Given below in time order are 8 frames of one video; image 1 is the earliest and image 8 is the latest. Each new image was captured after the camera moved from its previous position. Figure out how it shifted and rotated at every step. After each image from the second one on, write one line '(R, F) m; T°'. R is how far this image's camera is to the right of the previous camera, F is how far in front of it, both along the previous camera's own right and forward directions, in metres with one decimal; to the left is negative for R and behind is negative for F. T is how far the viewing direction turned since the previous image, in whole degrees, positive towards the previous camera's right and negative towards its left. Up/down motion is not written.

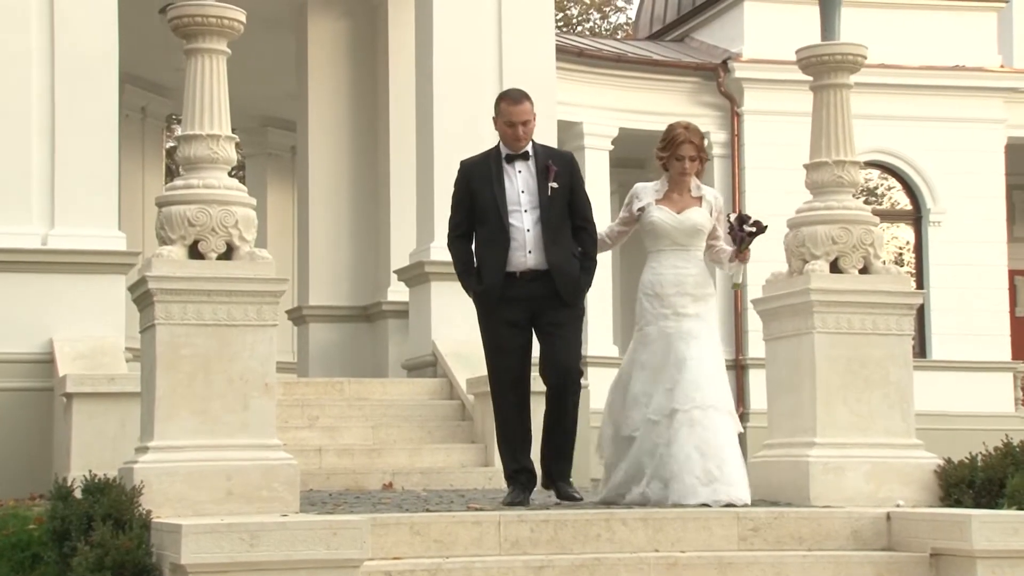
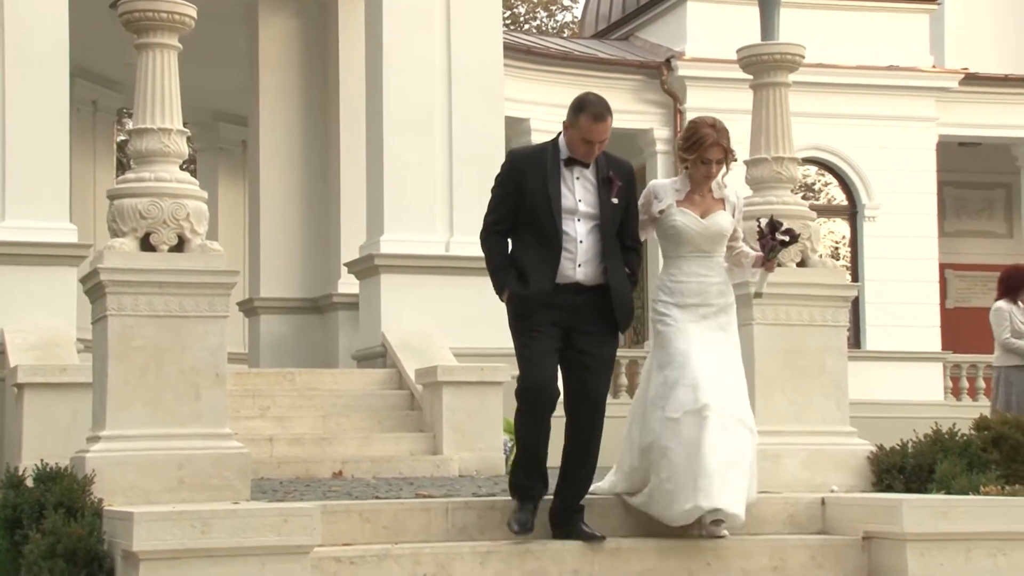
(+0.1, -0.2) m; +2°
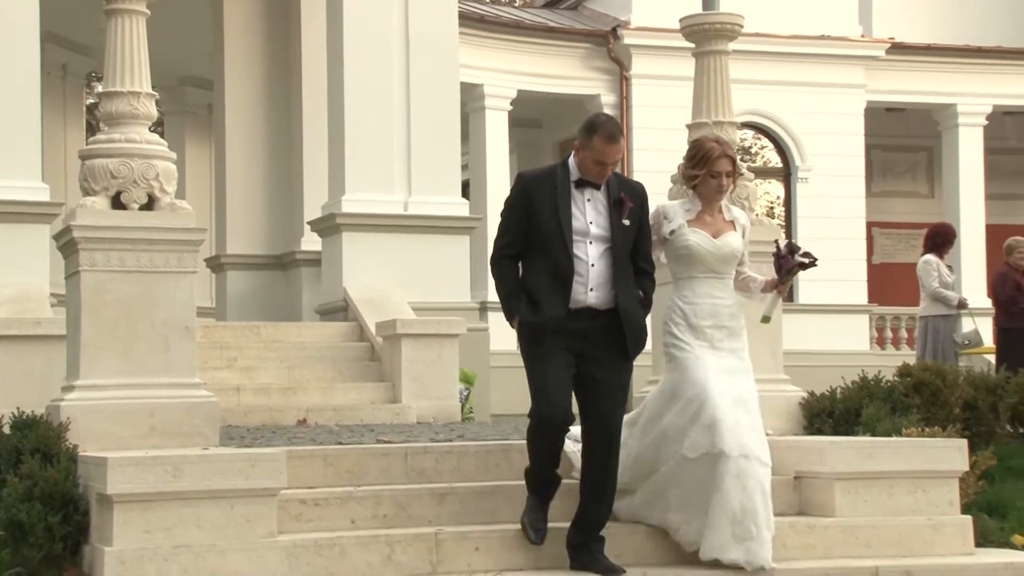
(+0.1, -0.5) m; +2°
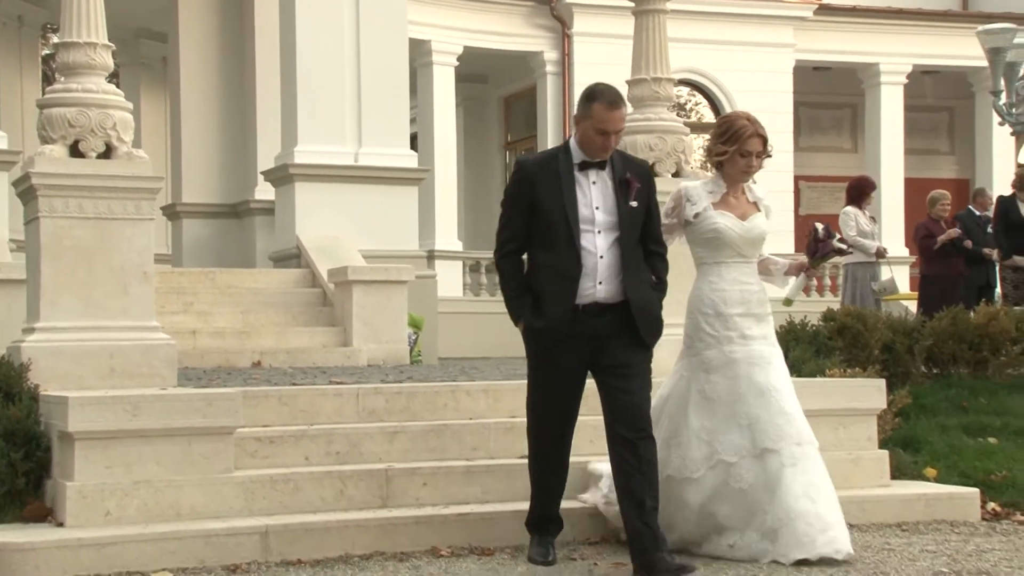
(+0.1, -0.4) m; +2°
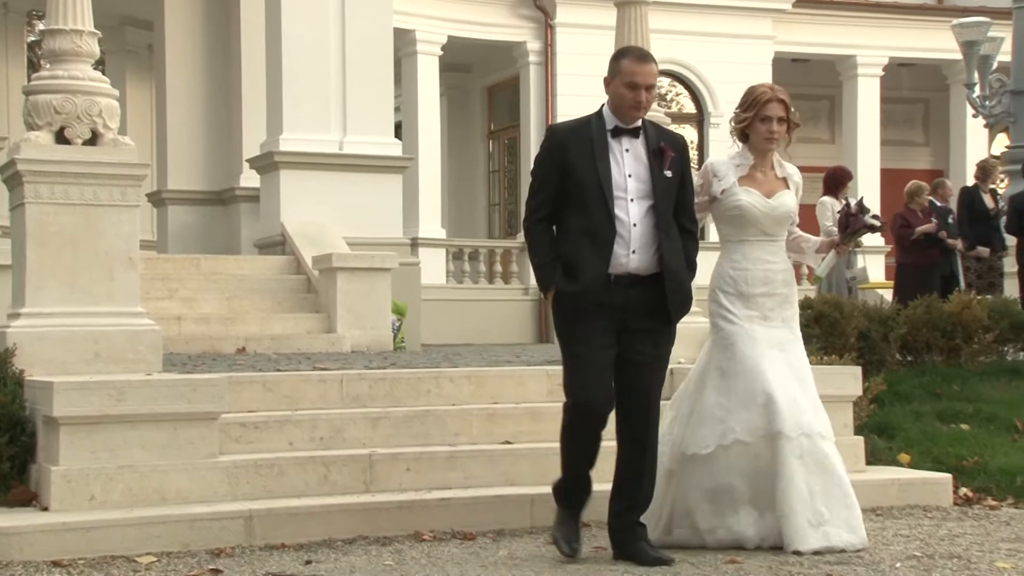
(0.0, -0.1) m; +1°
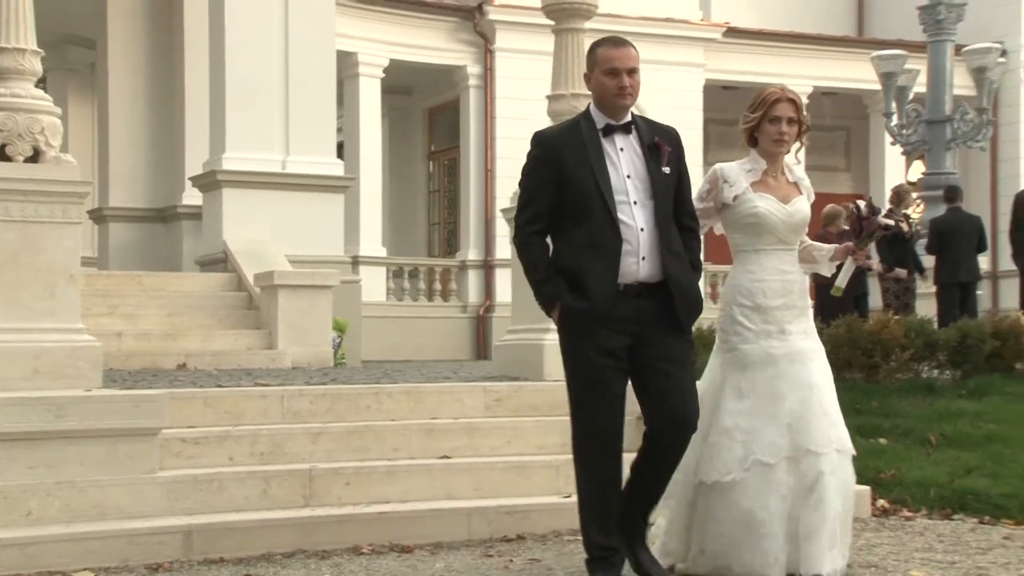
(0.0, -0.2) m; +3°
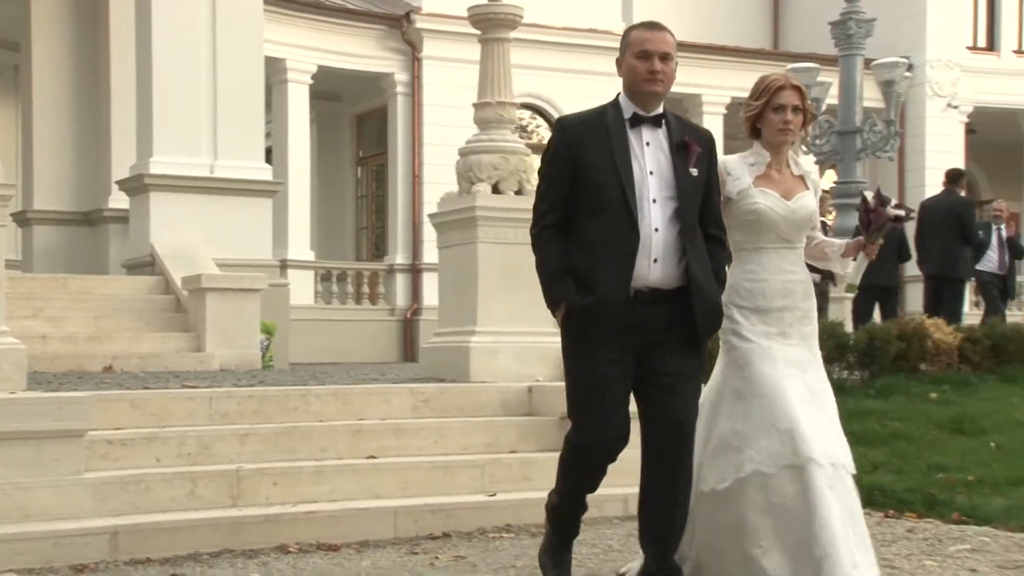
(+0.2, -0.2) m; +3°
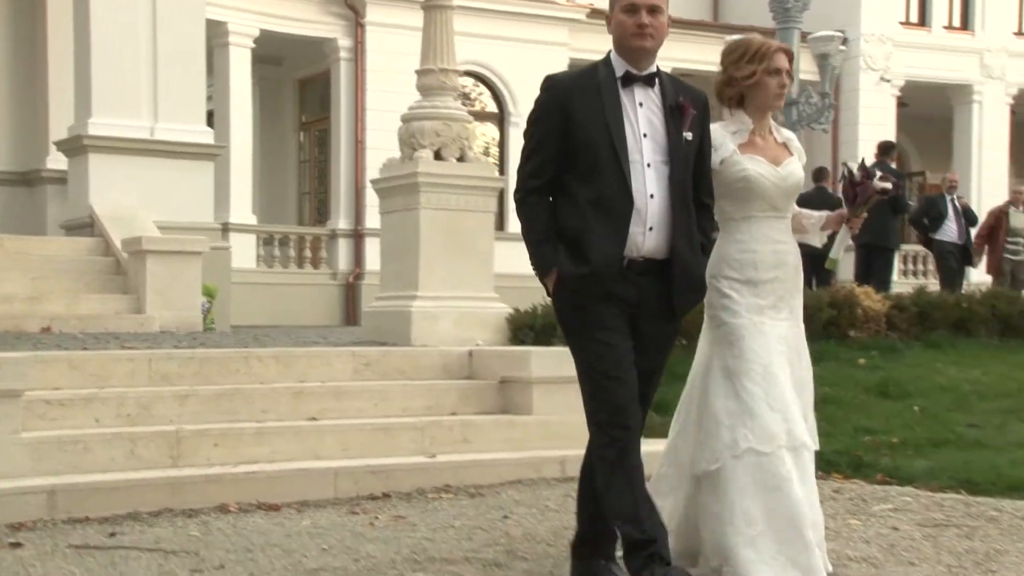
(+0.2, -0.1) m; +2°
